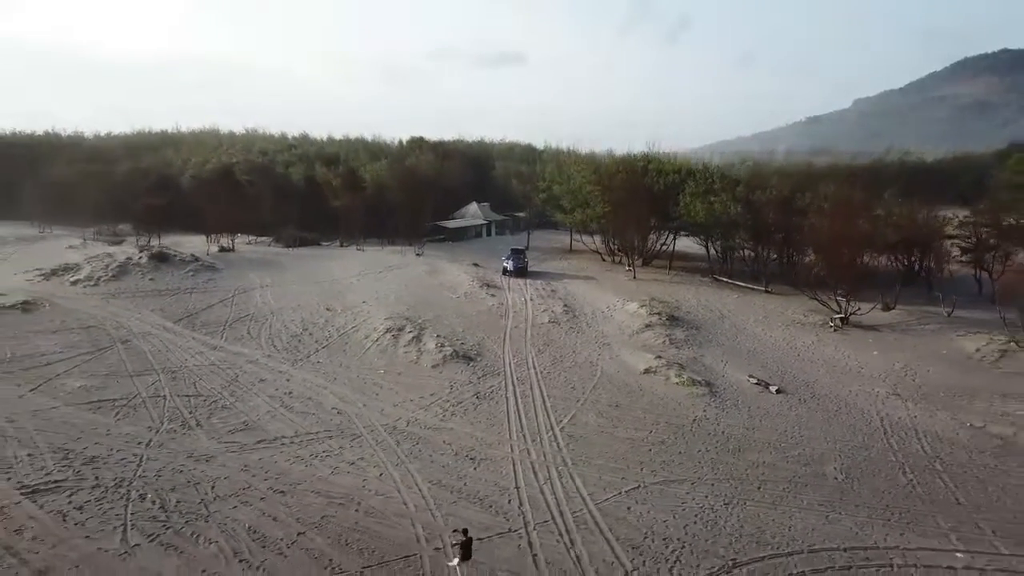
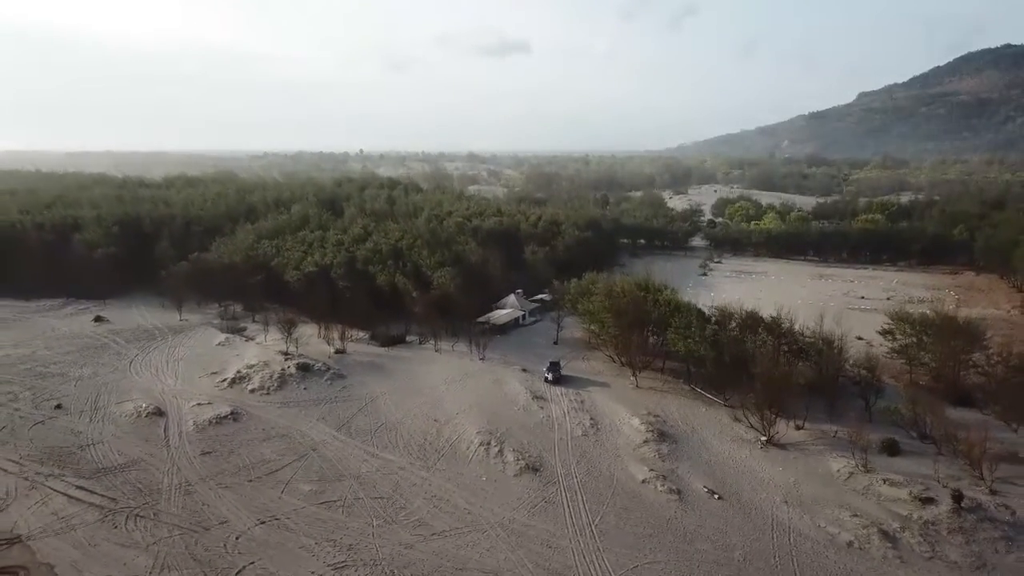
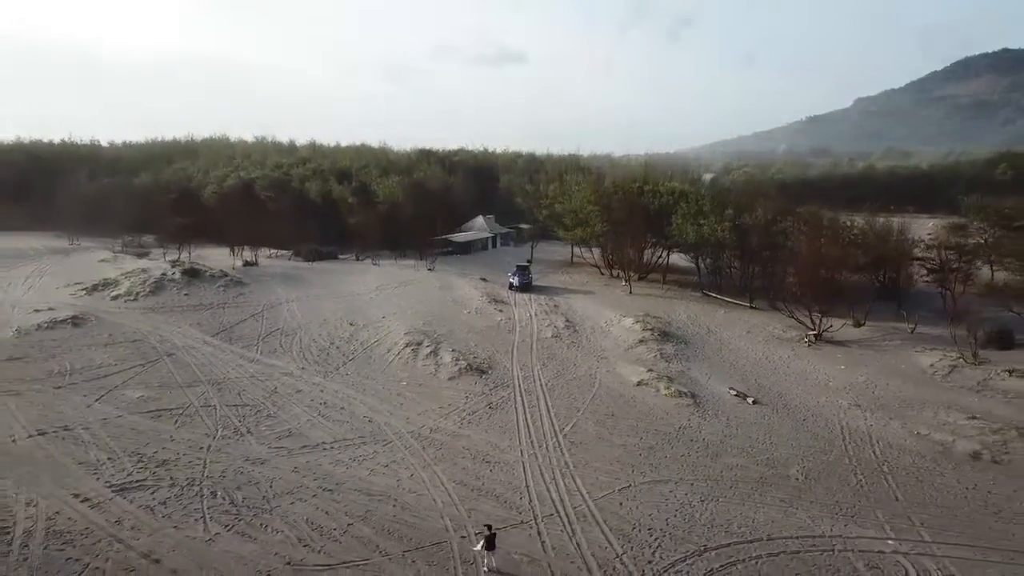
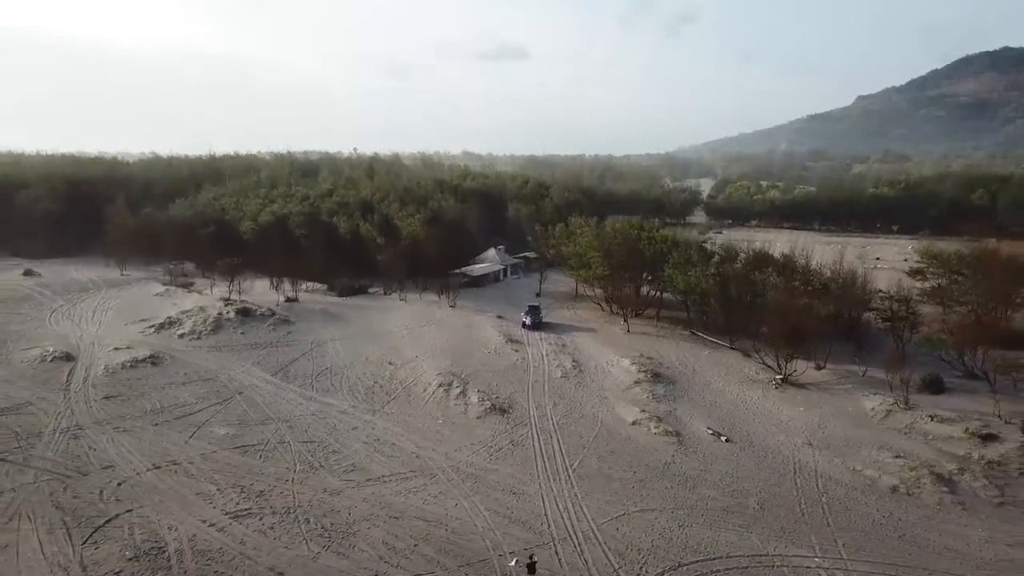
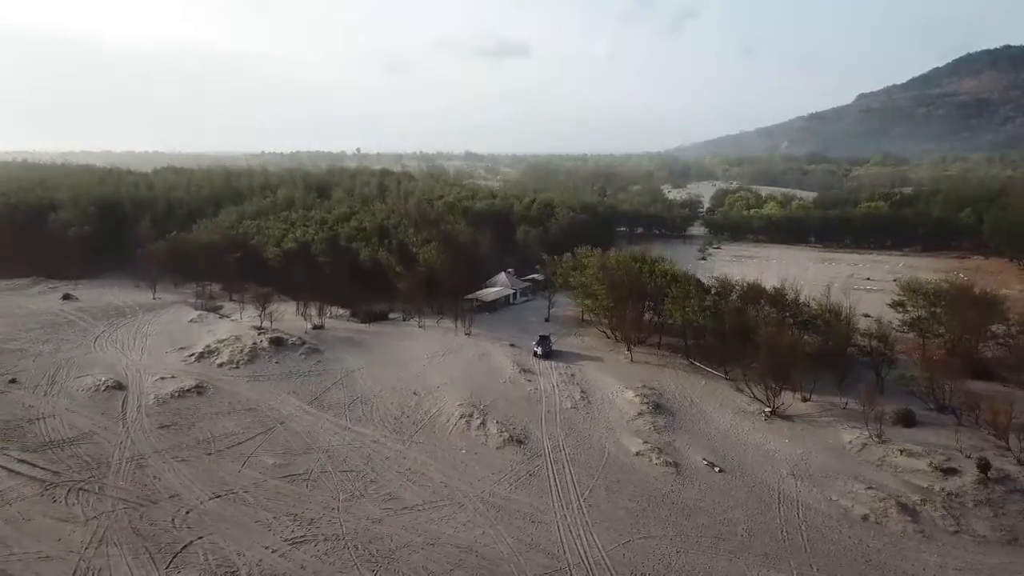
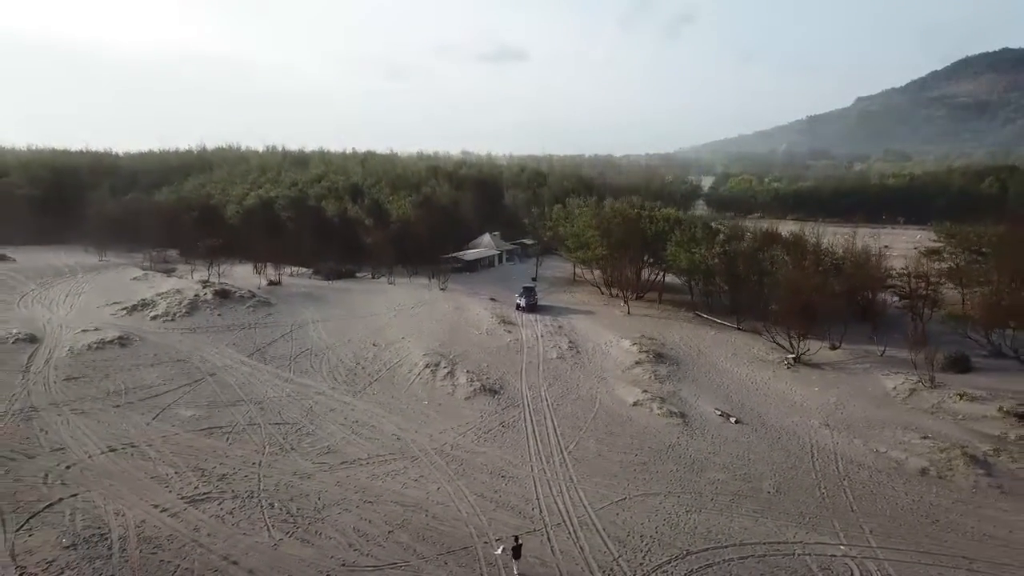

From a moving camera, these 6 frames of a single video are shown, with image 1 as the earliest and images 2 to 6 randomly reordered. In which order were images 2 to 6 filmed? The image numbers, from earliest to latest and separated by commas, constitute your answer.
3, 6, 4, 5, 2
